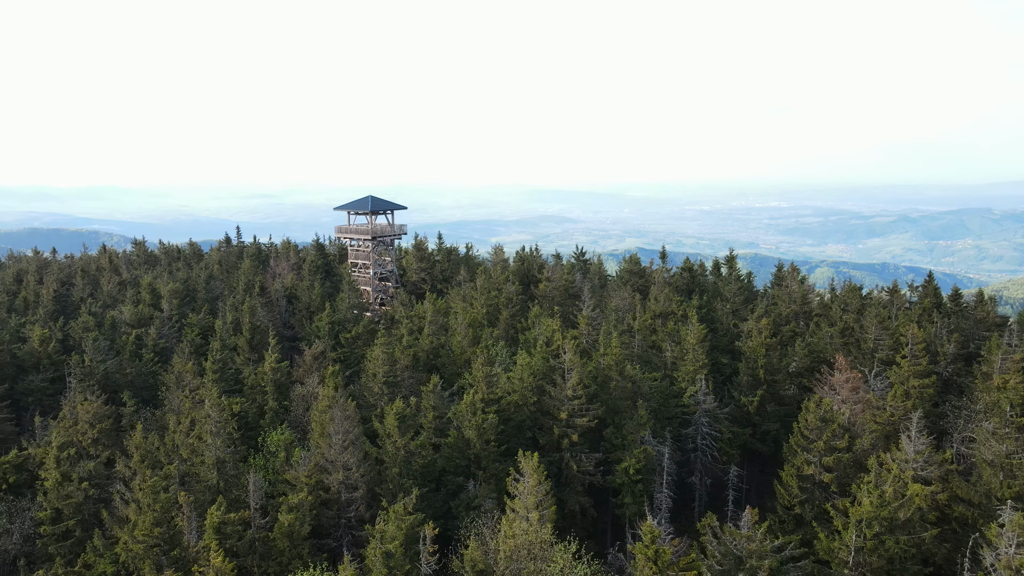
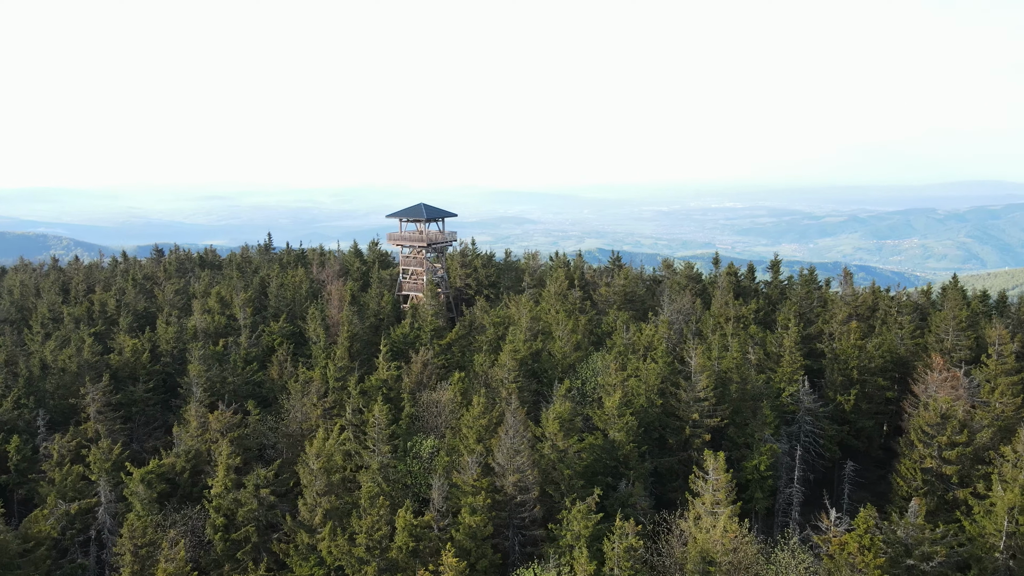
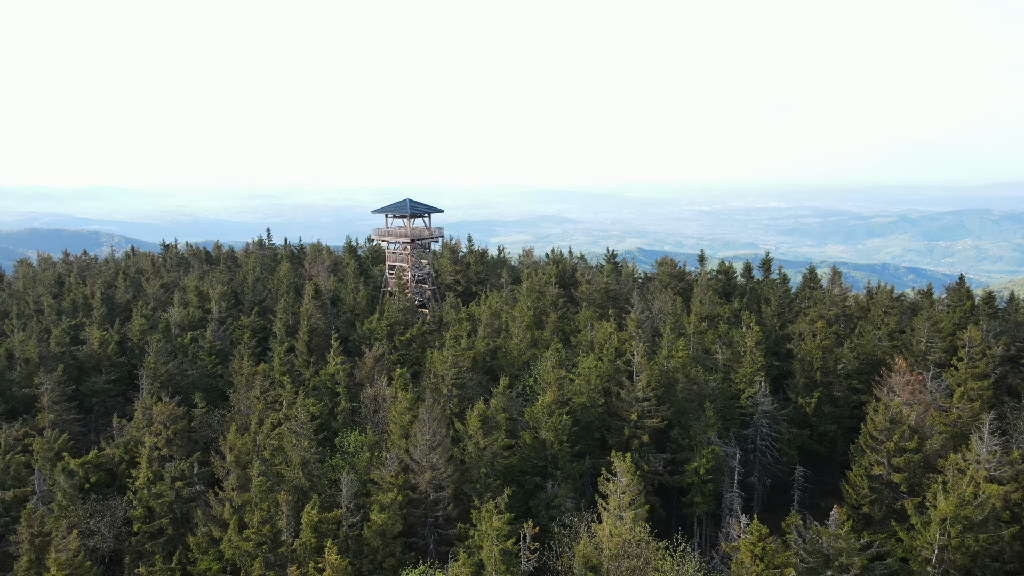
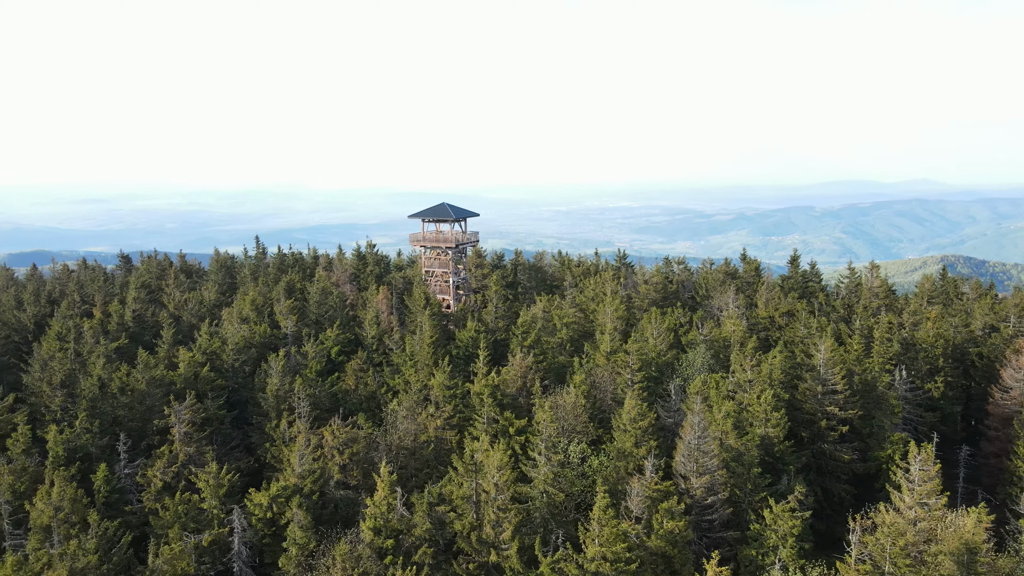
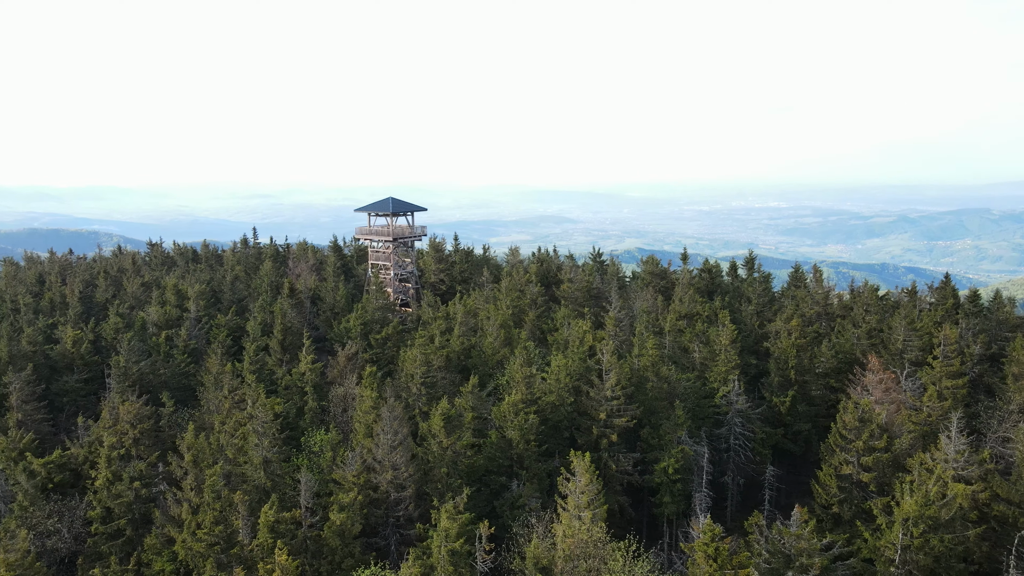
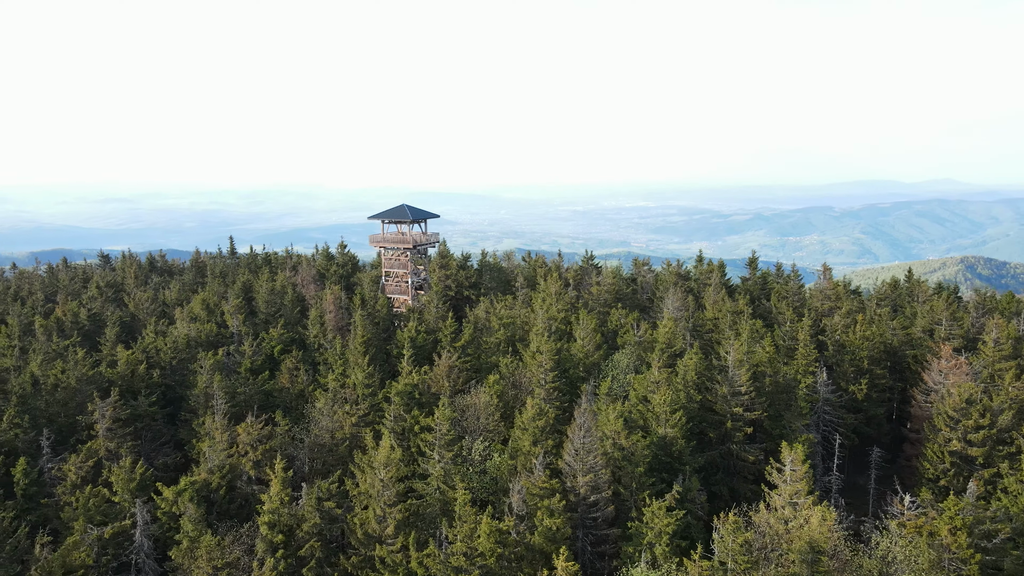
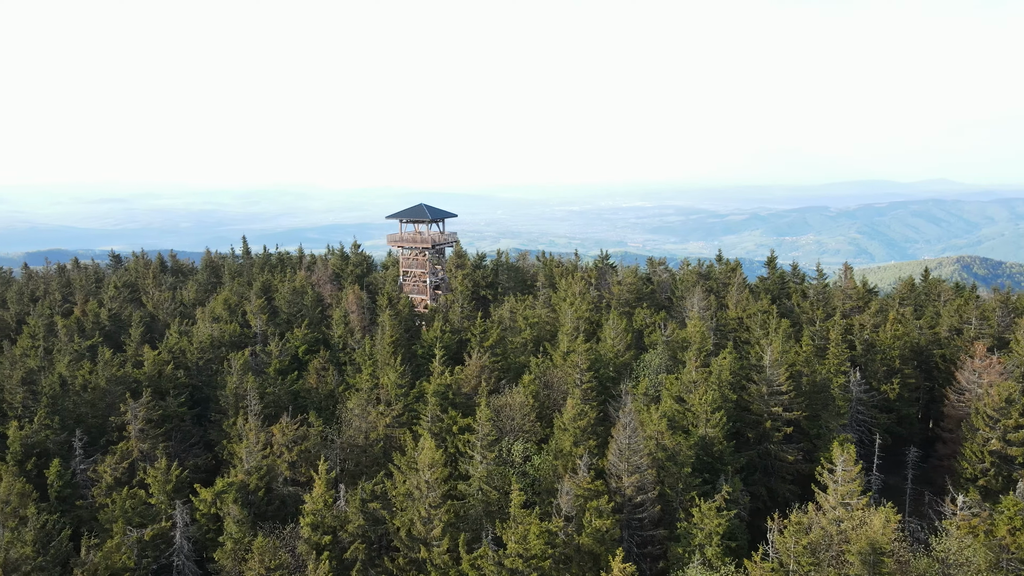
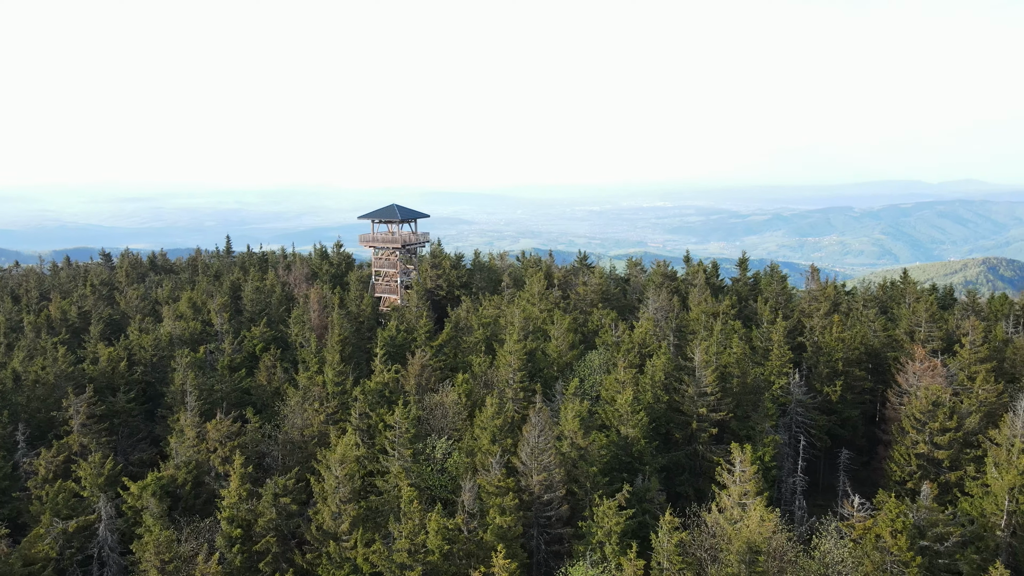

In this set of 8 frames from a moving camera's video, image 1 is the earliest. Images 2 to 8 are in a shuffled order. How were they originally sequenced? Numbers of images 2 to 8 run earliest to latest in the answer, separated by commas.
5, 3, 2, 8, 6, 7, 4
